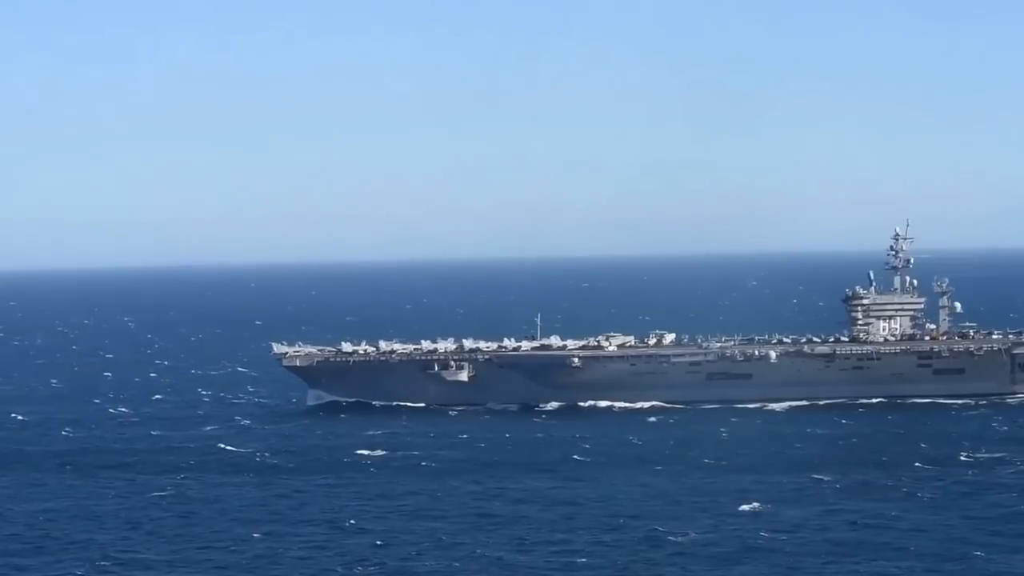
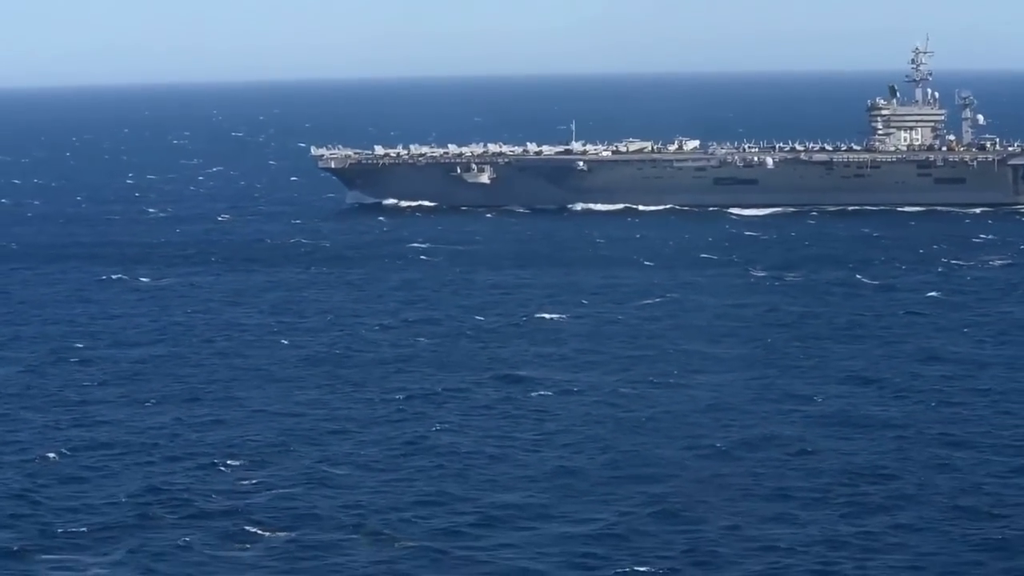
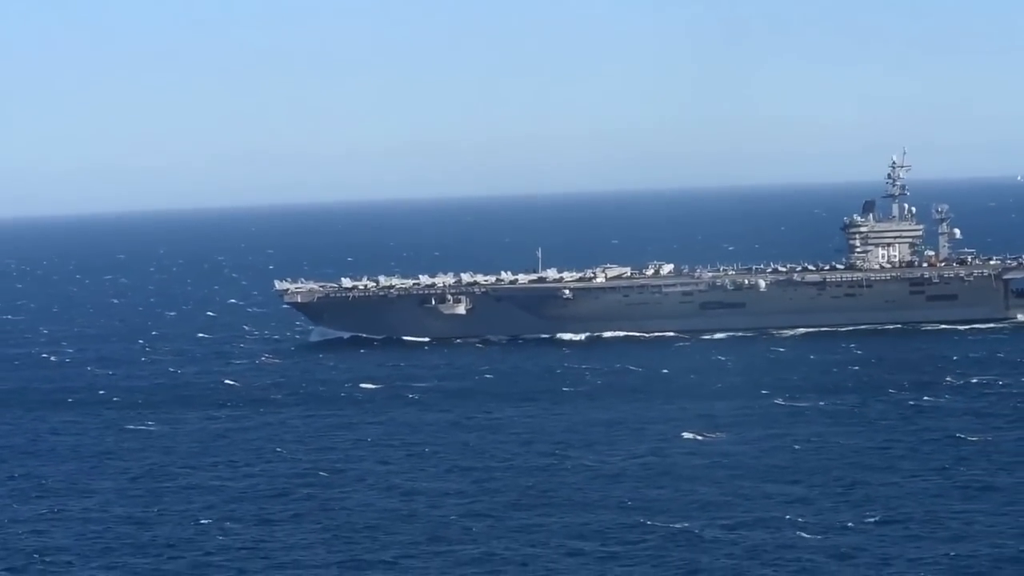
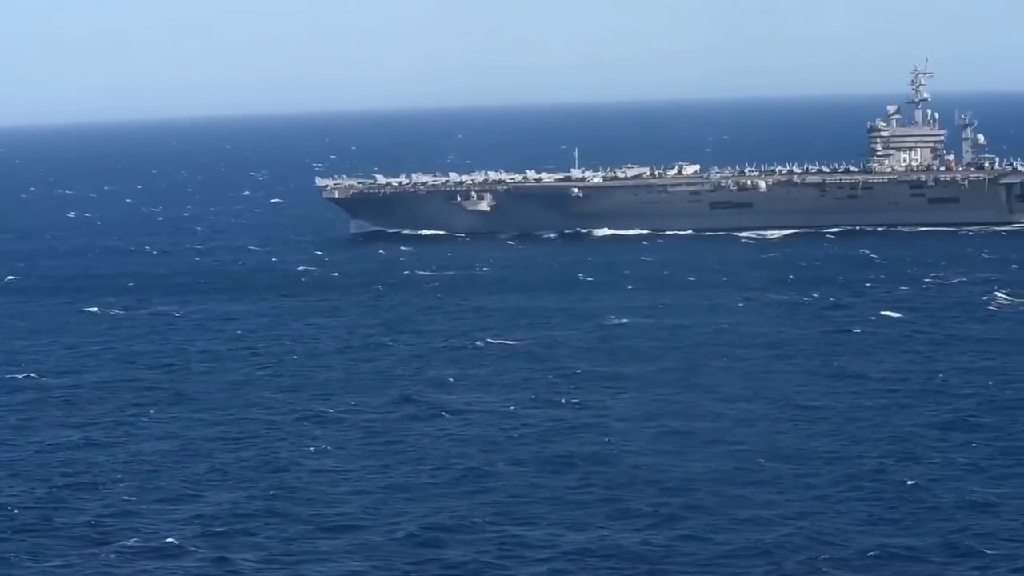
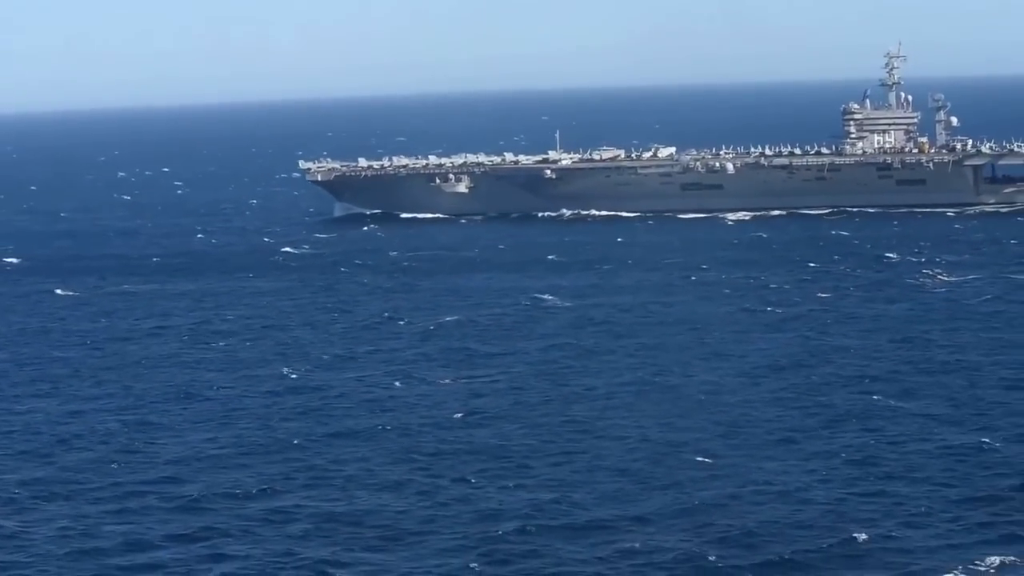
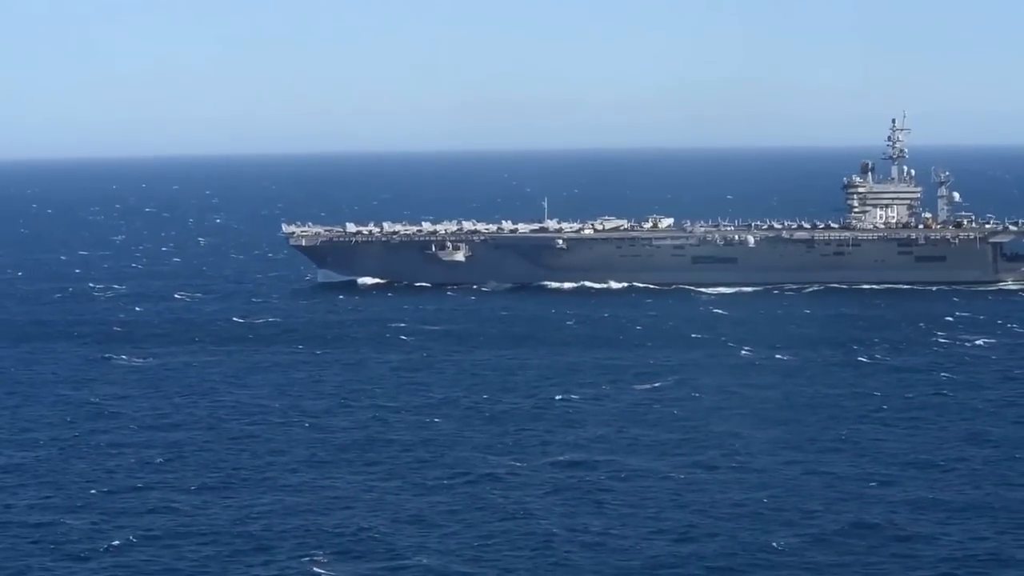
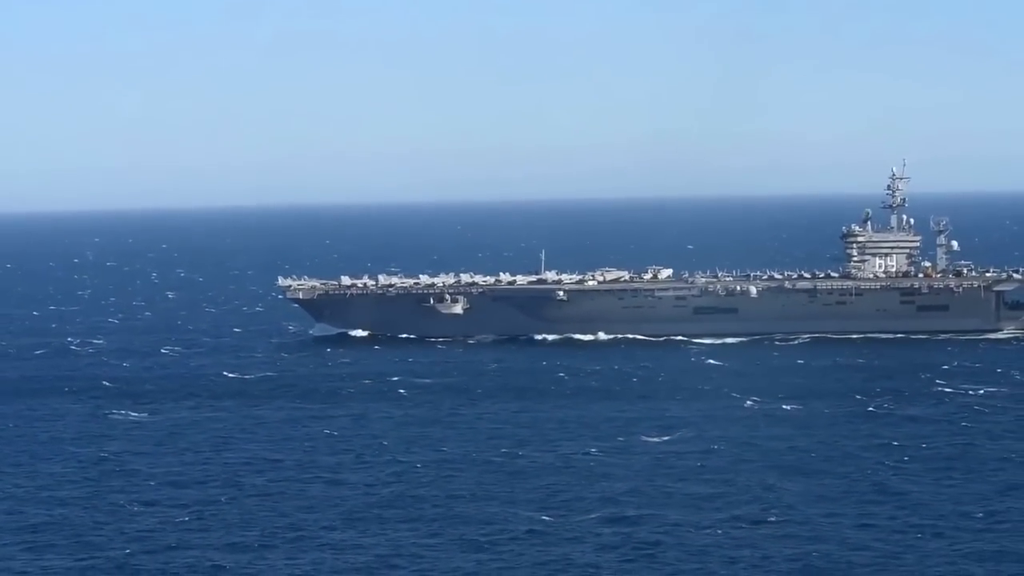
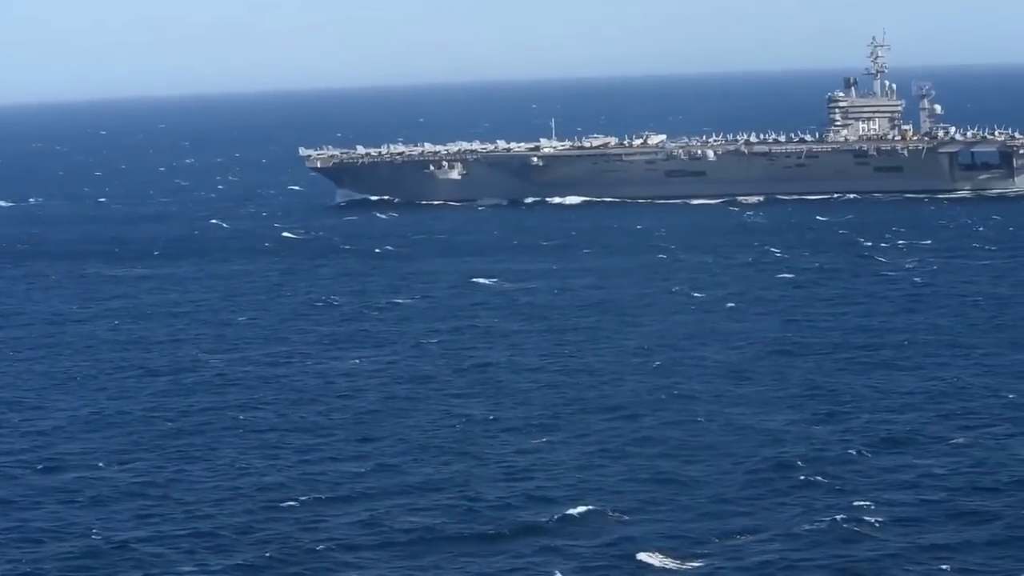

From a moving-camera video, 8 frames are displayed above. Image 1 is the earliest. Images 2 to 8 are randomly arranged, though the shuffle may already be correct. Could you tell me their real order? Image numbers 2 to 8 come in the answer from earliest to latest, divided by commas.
3, 7, 6, 2, 4, 5, 8
